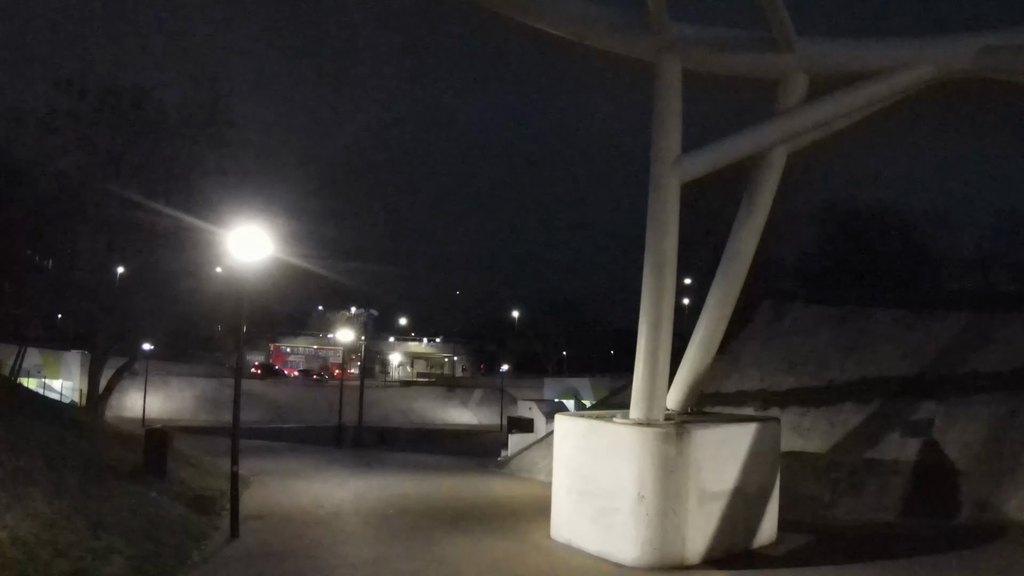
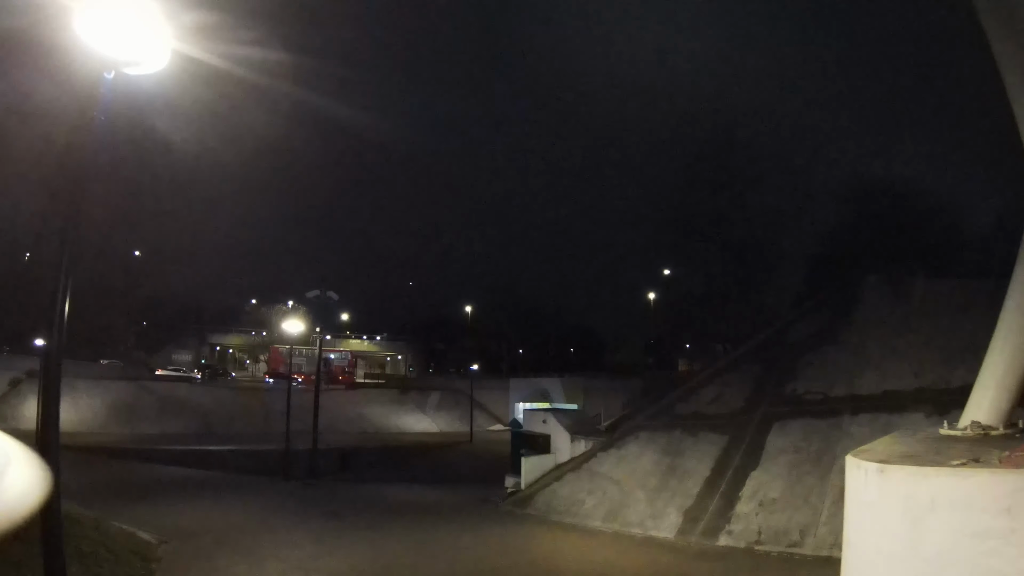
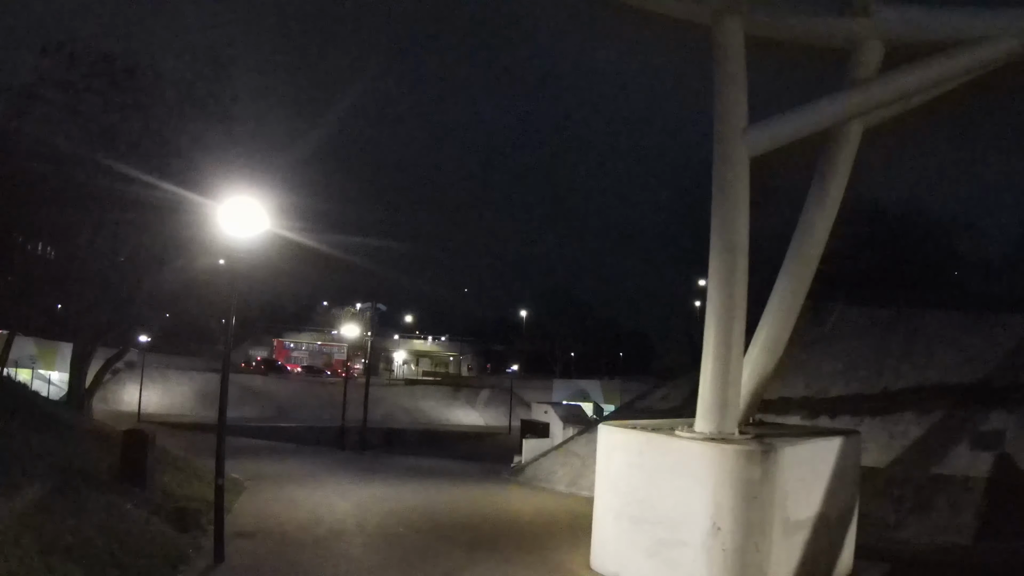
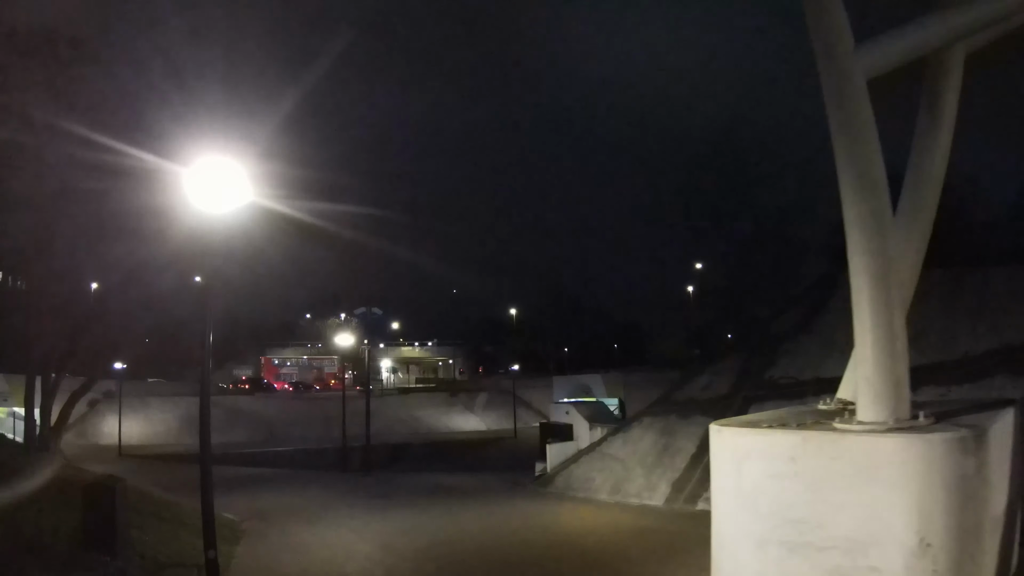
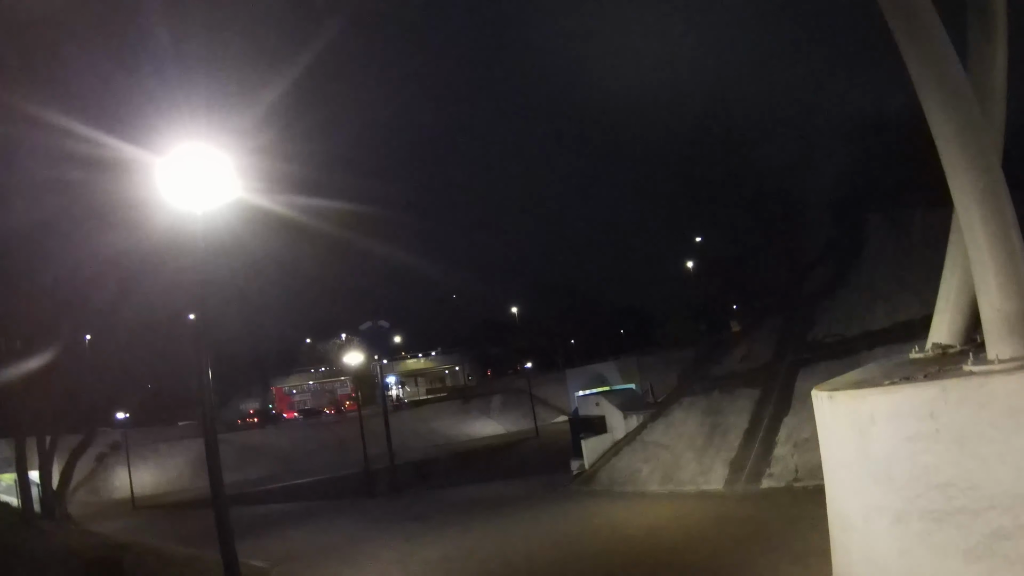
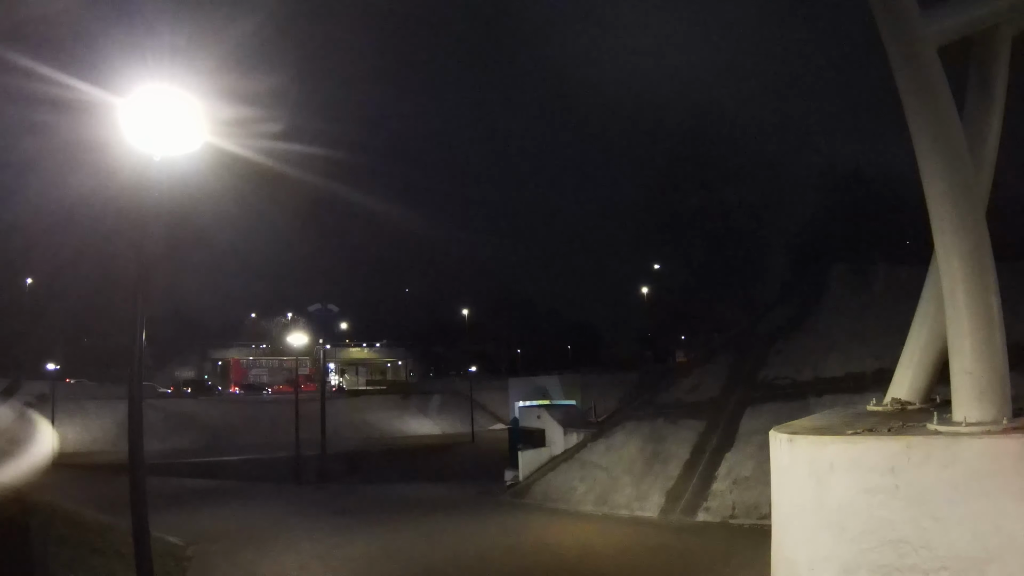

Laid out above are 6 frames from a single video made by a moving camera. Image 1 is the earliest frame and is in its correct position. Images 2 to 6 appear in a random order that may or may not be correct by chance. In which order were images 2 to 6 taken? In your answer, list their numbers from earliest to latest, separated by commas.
3, 4, 5, 6, 2
